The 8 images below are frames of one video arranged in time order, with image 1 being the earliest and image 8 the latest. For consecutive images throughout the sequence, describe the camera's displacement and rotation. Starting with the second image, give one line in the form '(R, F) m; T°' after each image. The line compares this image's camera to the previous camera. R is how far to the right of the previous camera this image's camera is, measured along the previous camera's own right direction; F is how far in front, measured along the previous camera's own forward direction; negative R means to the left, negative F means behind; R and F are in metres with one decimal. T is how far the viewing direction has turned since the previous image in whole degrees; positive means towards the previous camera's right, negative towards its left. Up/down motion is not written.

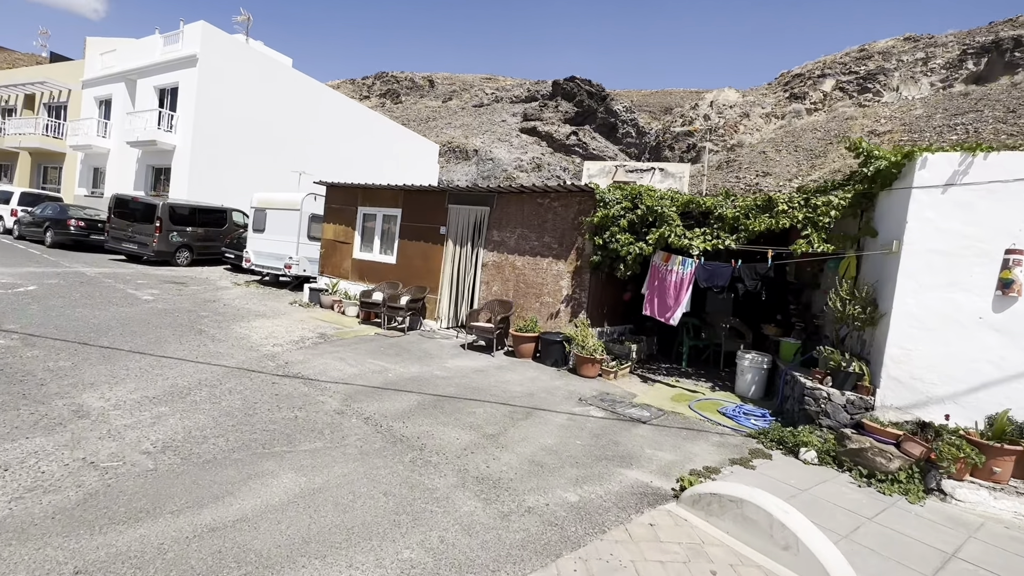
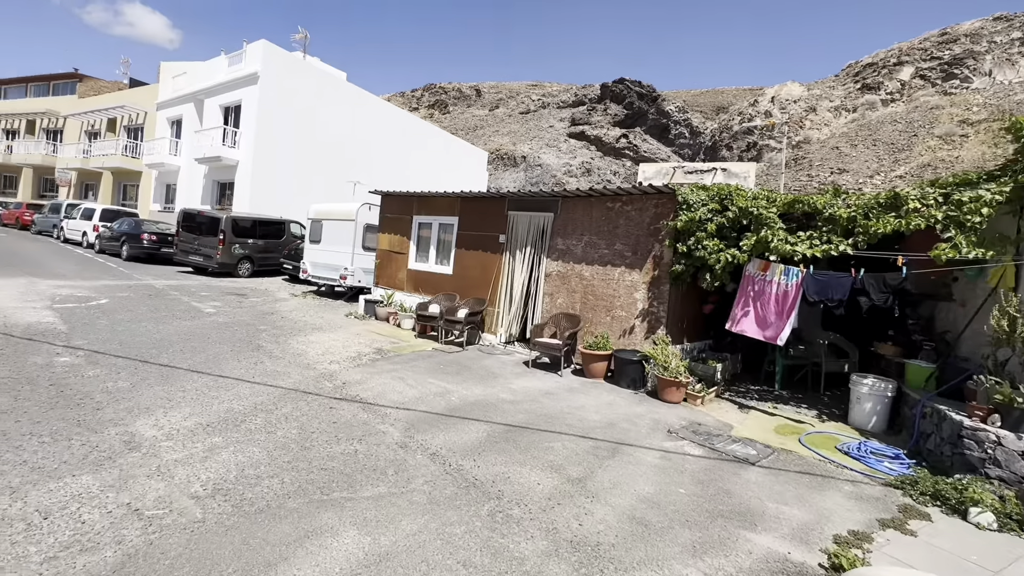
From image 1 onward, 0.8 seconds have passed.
(-0.4, +0.7) m; -6°
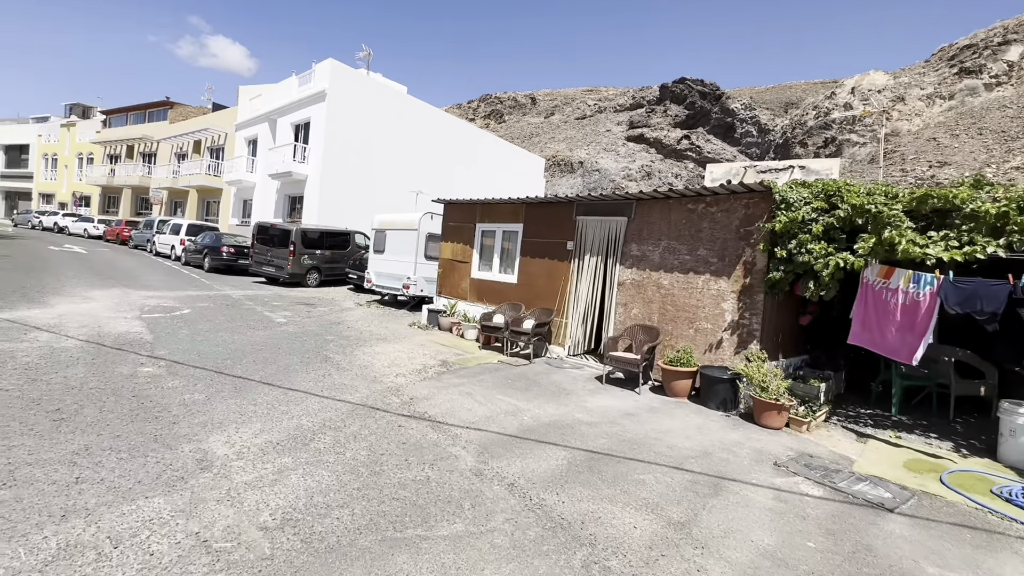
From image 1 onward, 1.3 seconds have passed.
(-0.3, +0.4) m; -7°
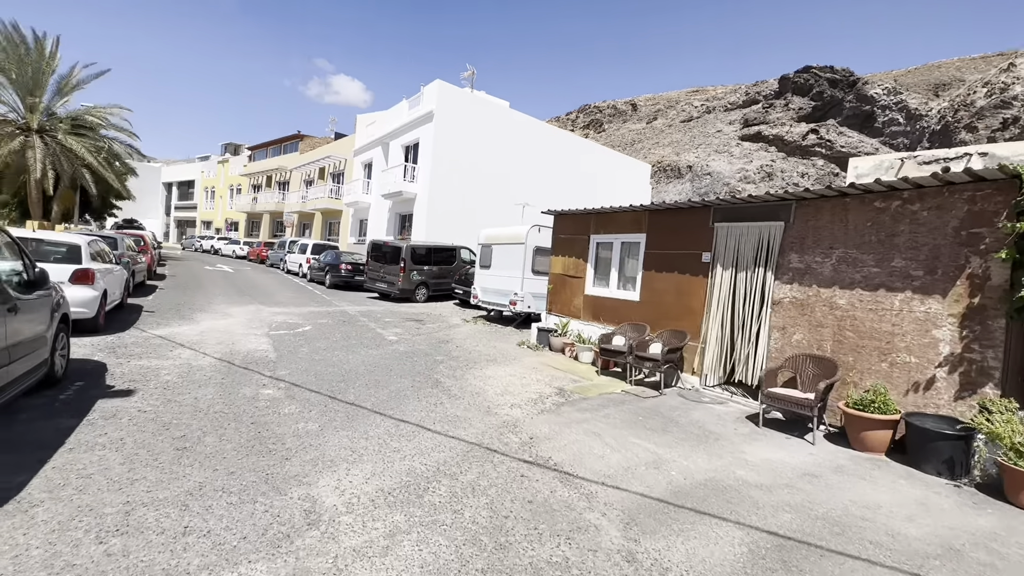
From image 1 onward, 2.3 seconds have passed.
(-0.4, +0.8) m; -12°
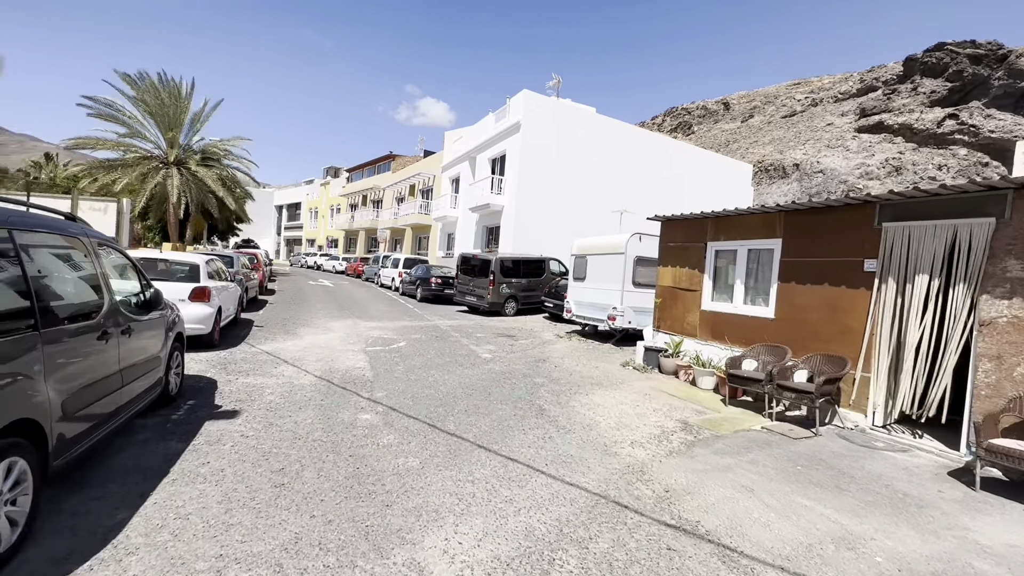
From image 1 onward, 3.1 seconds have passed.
(-0.4, +0.7) m; -10°
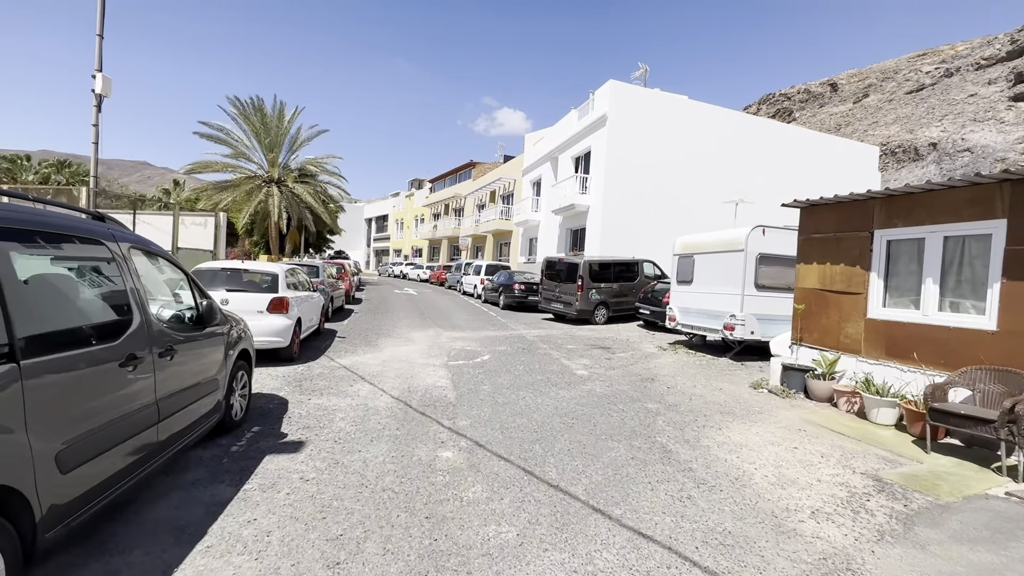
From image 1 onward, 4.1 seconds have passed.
(-0.3, +1.3) m; -10°
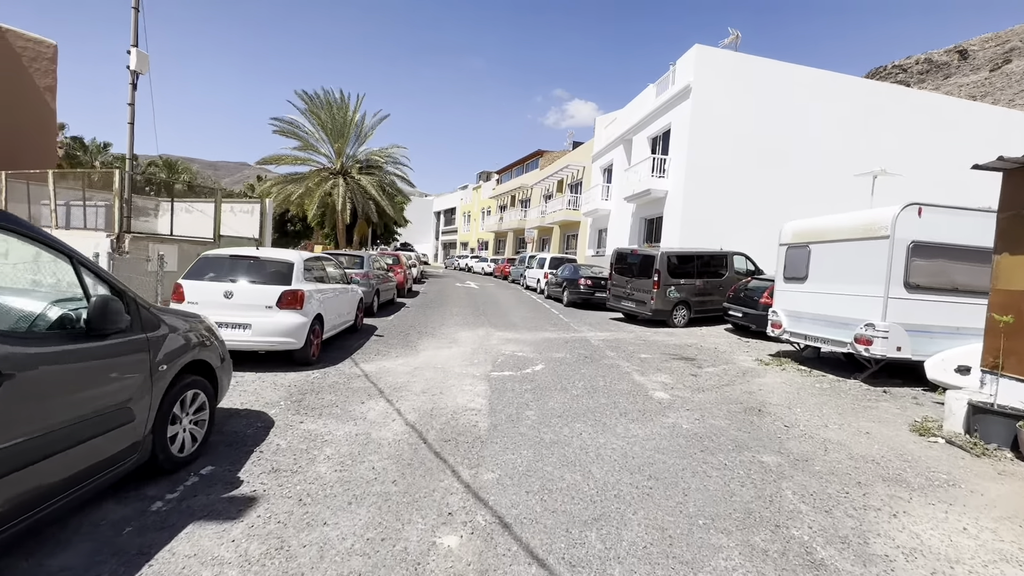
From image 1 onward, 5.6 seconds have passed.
(+0.2, +1.8) m; -8°
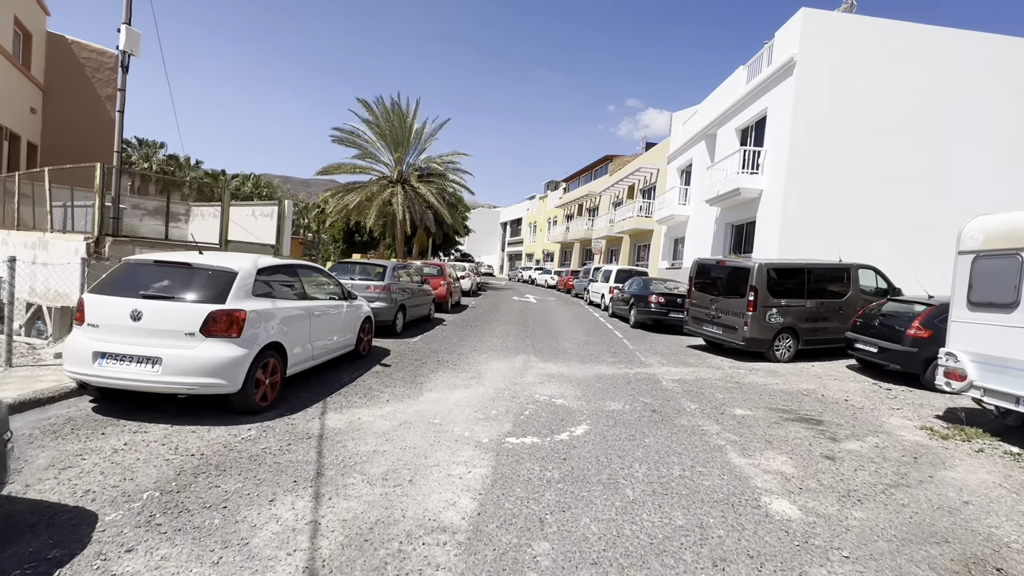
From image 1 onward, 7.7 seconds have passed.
(+0.5, +2.5) m; -9°
